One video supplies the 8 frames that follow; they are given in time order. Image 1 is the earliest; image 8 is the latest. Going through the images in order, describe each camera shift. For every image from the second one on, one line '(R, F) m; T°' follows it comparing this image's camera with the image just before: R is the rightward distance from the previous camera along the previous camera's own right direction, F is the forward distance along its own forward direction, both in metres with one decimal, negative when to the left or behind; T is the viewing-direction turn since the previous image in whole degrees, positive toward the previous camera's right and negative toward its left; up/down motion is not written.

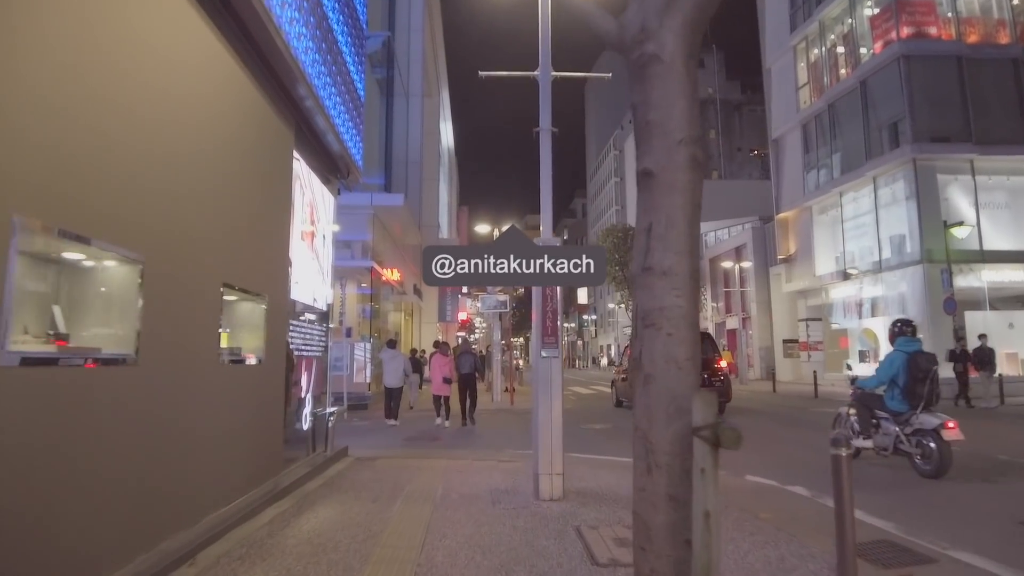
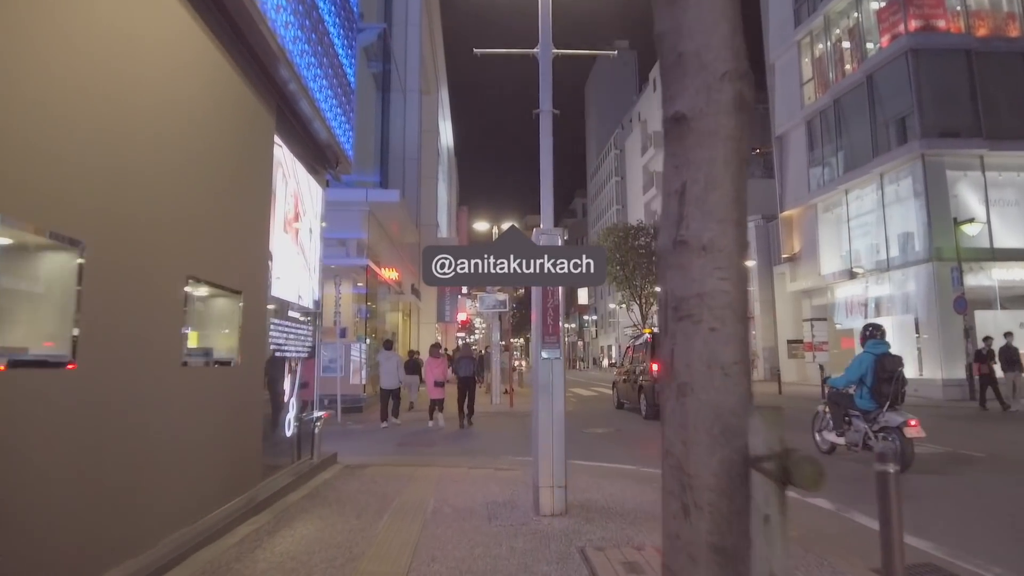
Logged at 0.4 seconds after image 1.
(0.0, +0.6) m; 0°
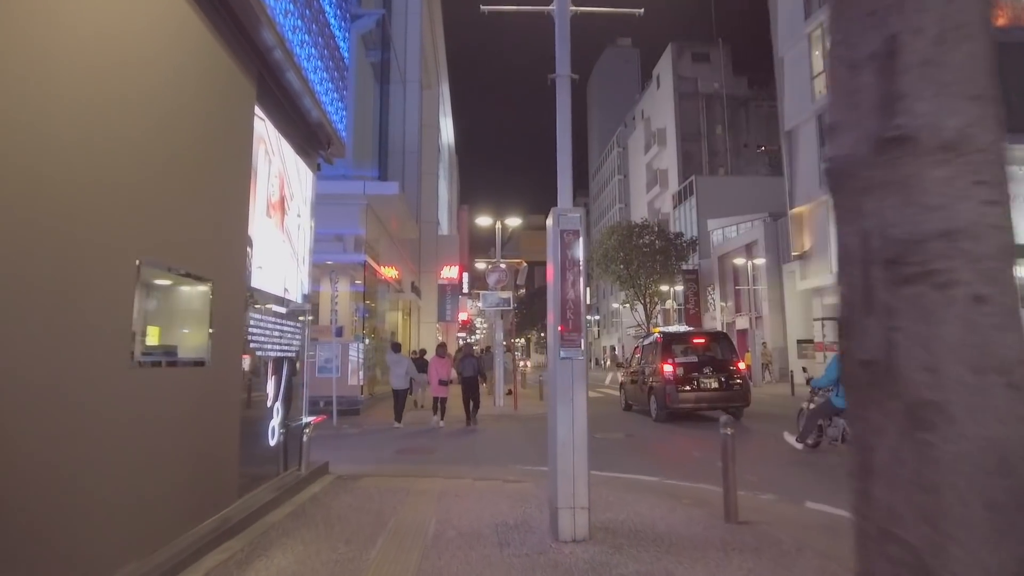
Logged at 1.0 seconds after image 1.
(-0.1, +0.8) m; 0°
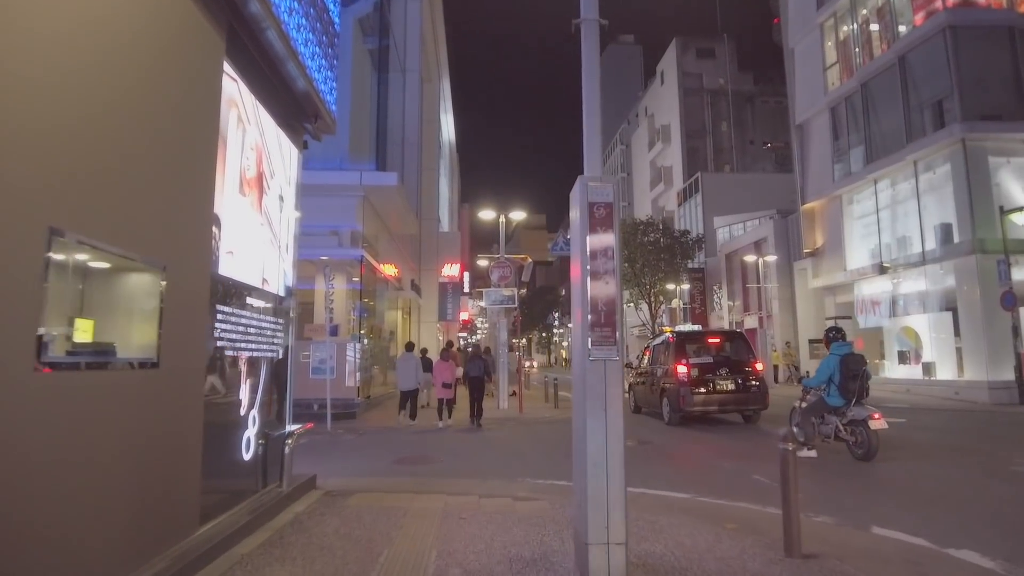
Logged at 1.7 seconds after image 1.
(-0.1, +1.0) m; 0°
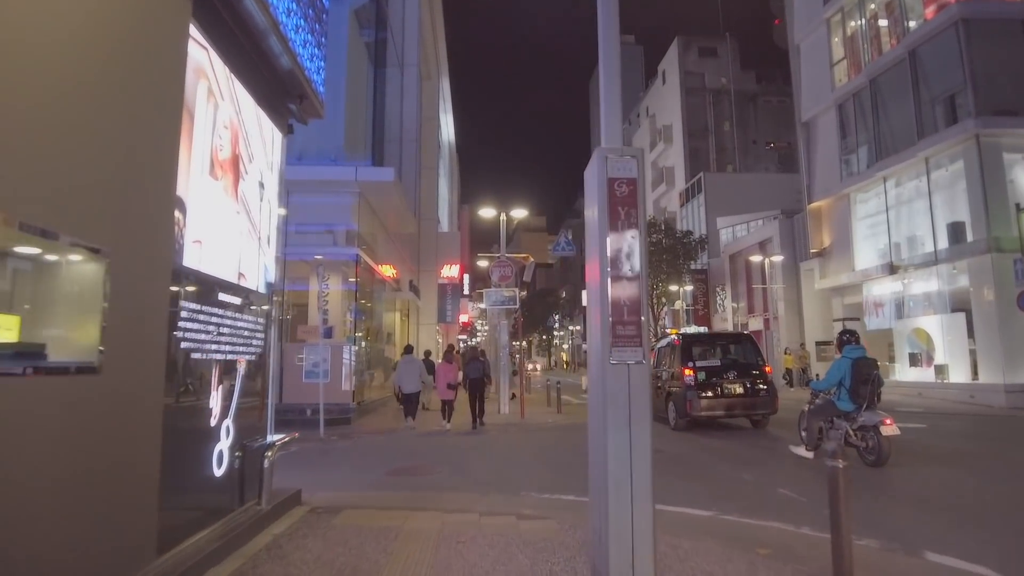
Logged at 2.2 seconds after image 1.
(0.0, +0.7) m; 0°
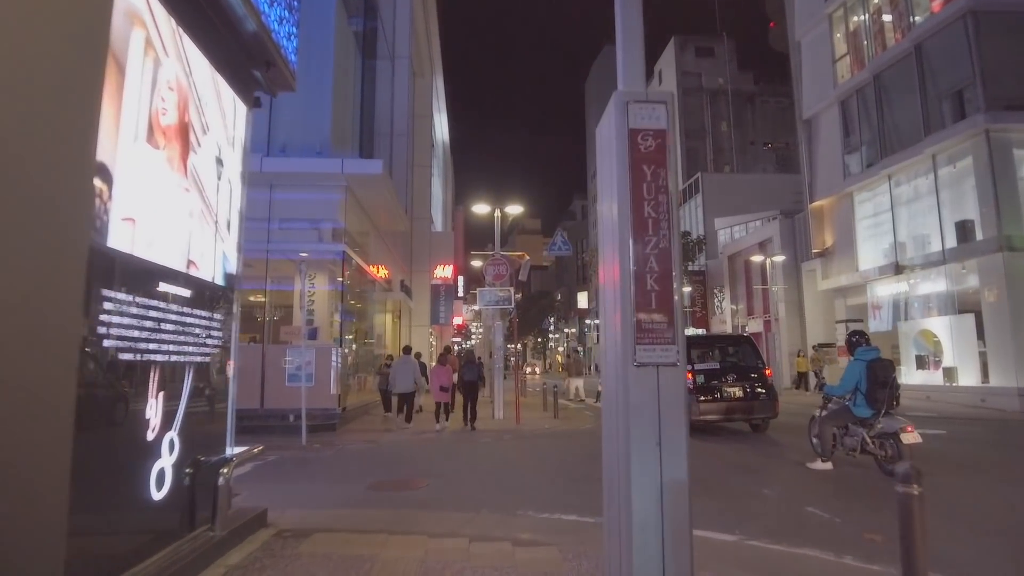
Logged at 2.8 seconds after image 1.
(0.0, +0.8) m; 0°
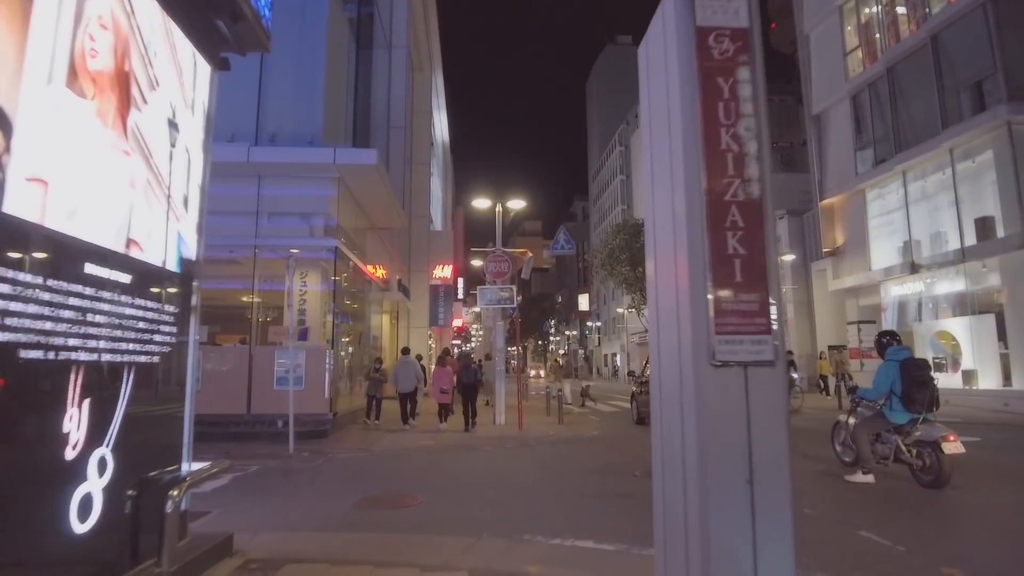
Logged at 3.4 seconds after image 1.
(-0.1, +0.9) m; 0°
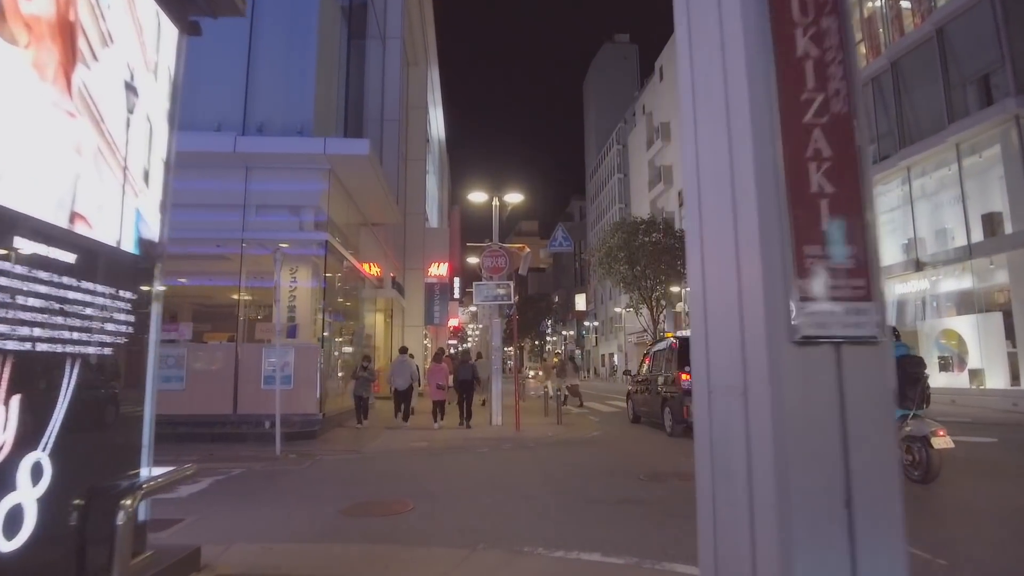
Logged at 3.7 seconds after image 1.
(0.0, +0.5) m; 0°
